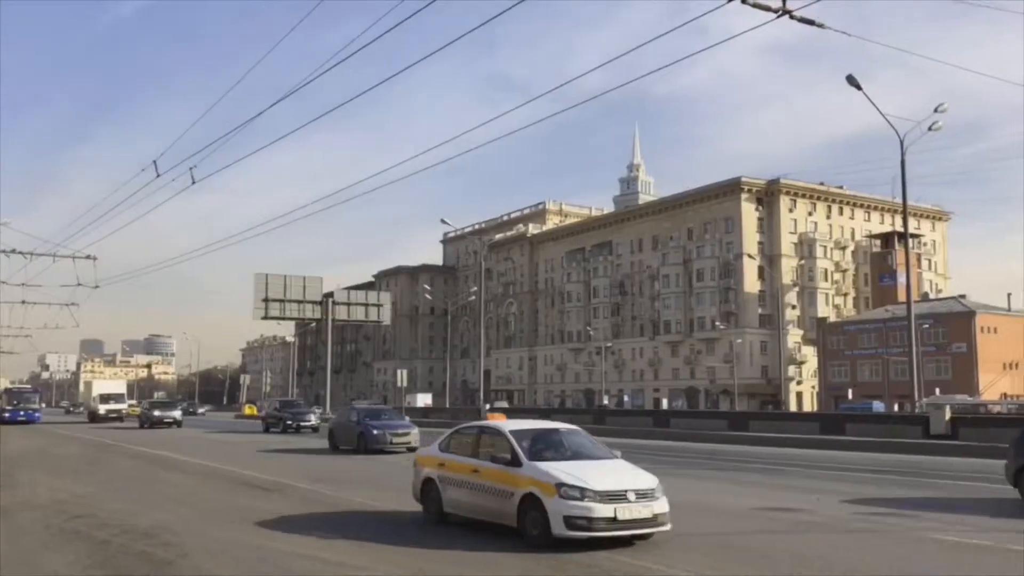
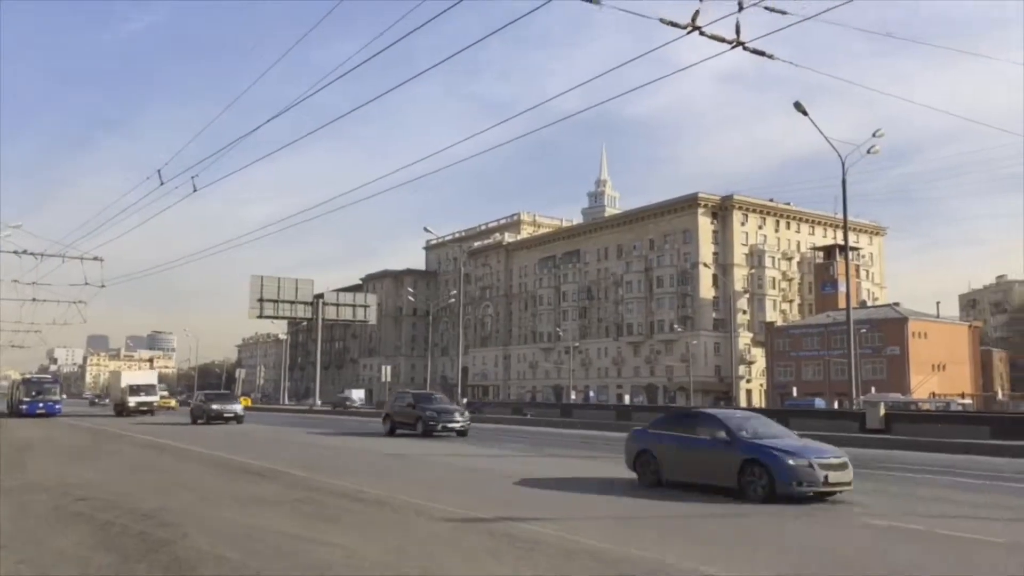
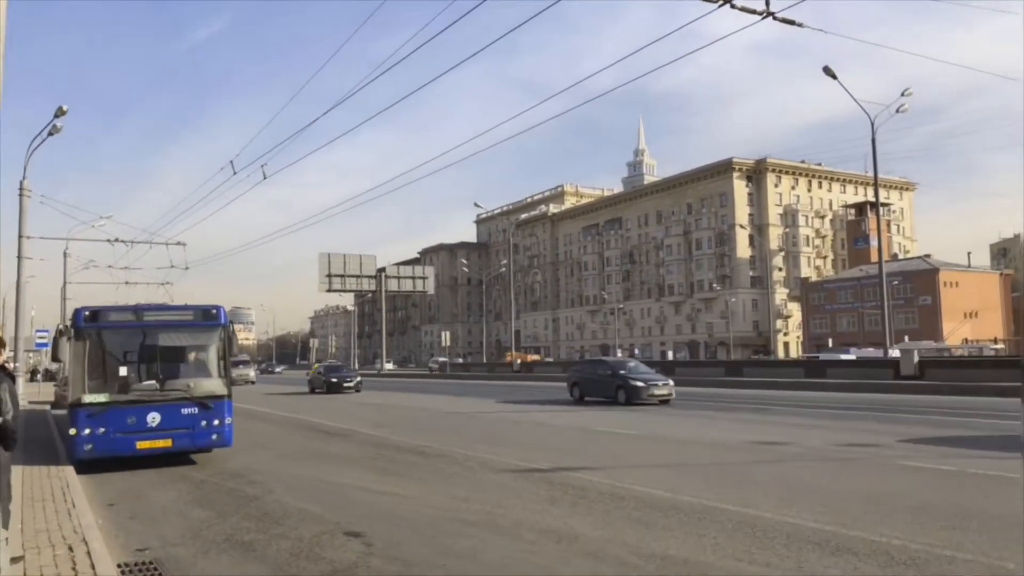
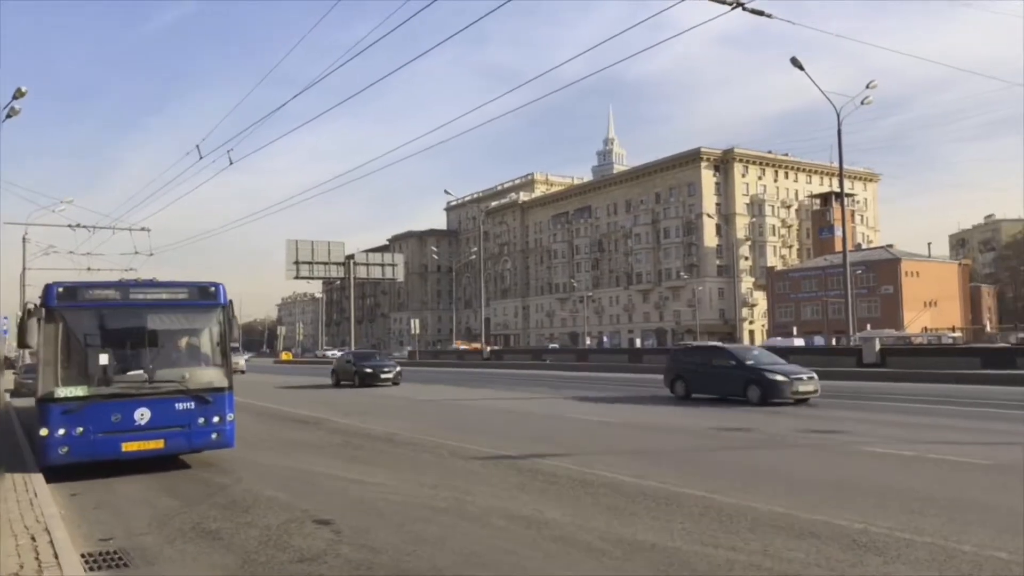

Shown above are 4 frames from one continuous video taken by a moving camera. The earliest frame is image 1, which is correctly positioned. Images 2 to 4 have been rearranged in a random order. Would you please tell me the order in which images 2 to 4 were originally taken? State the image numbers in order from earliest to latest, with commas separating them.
2, 3, 4
